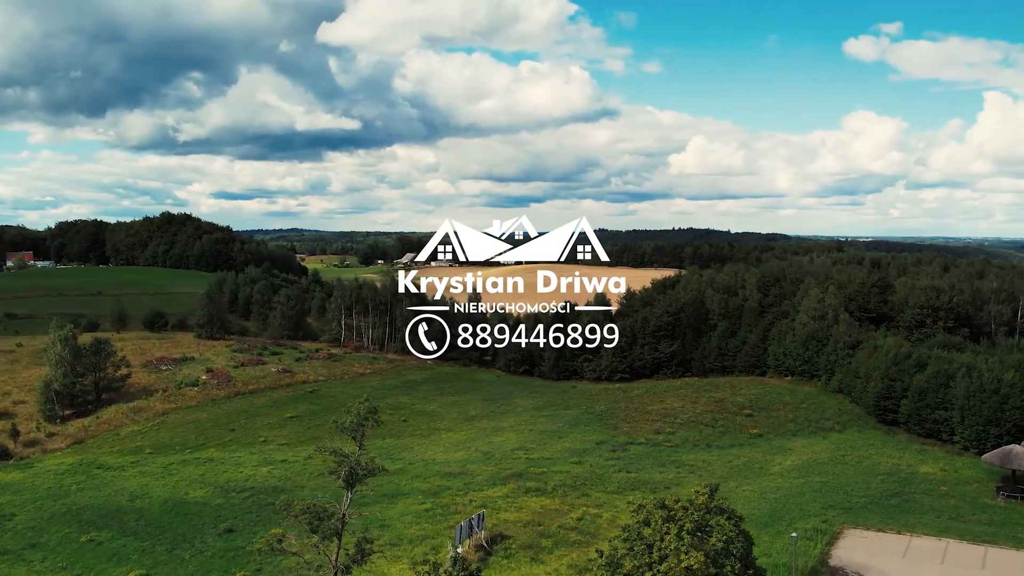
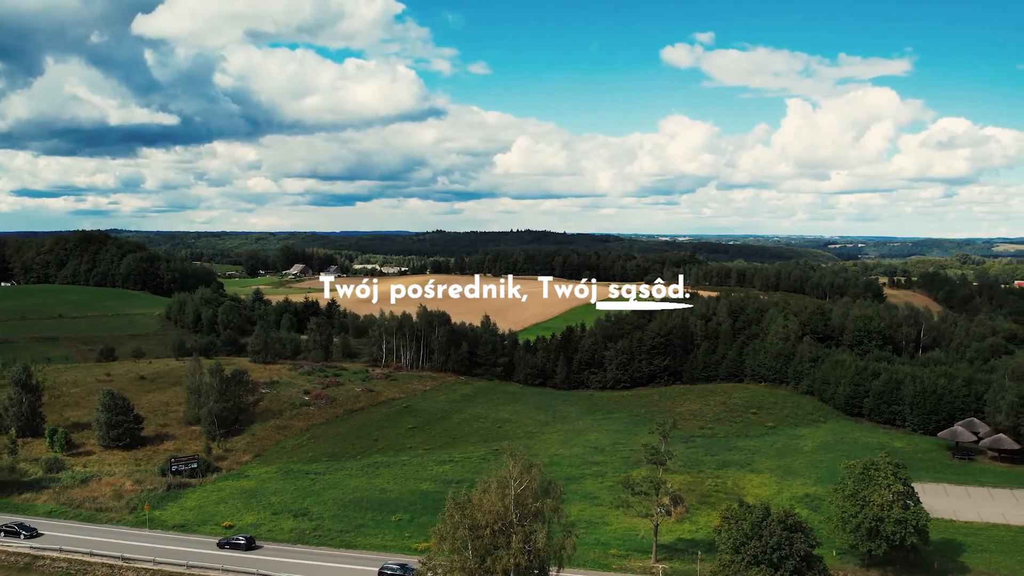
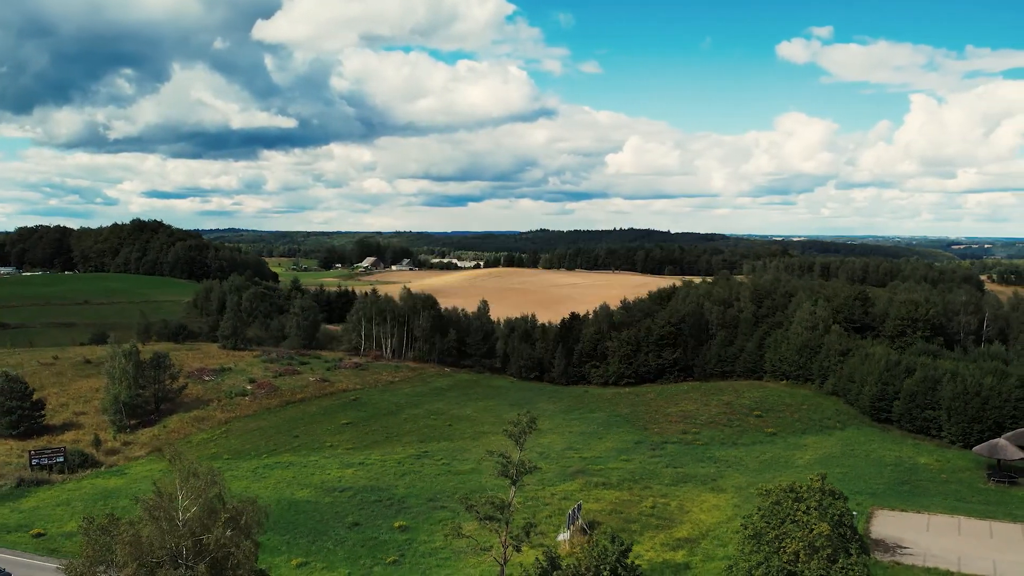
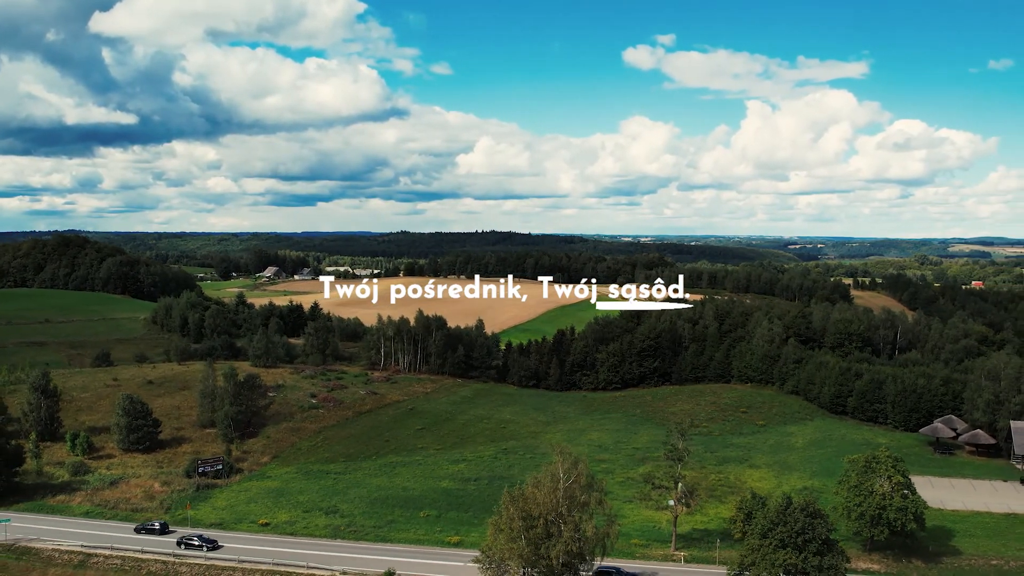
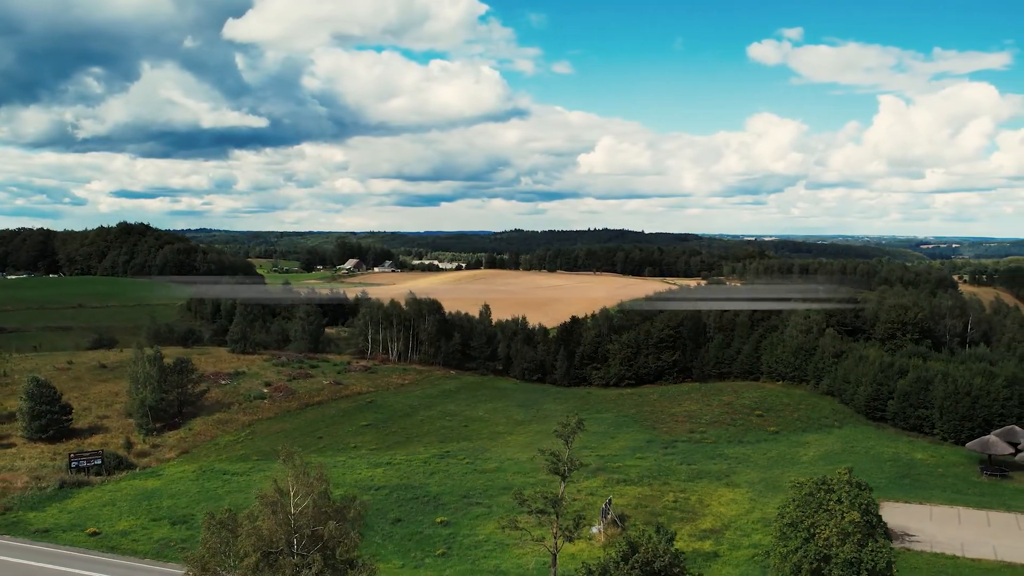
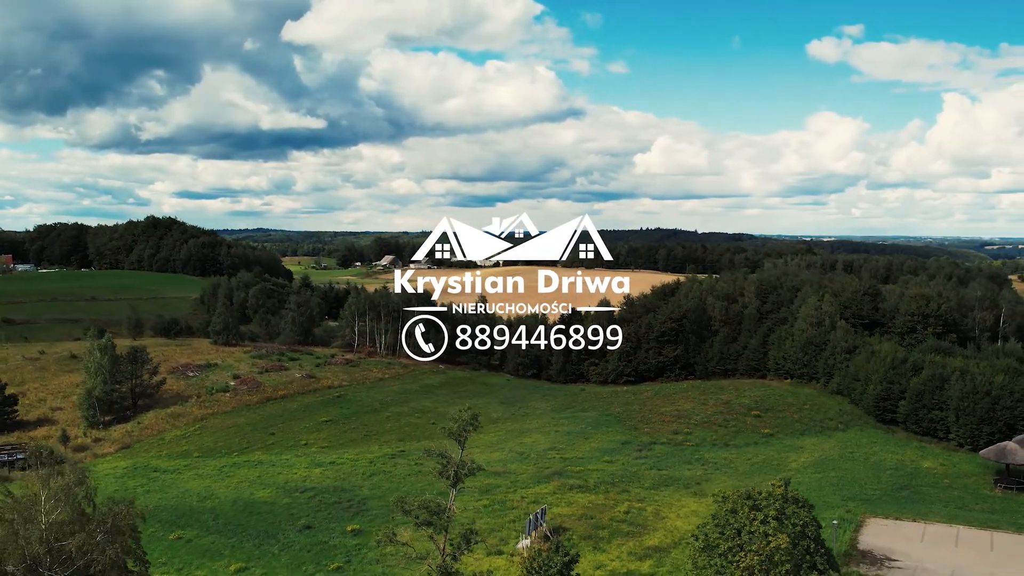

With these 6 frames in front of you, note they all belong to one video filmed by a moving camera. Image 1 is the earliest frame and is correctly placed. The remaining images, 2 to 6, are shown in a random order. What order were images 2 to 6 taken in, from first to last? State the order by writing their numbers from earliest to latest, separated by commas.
6, 3, 5, 2, 4
